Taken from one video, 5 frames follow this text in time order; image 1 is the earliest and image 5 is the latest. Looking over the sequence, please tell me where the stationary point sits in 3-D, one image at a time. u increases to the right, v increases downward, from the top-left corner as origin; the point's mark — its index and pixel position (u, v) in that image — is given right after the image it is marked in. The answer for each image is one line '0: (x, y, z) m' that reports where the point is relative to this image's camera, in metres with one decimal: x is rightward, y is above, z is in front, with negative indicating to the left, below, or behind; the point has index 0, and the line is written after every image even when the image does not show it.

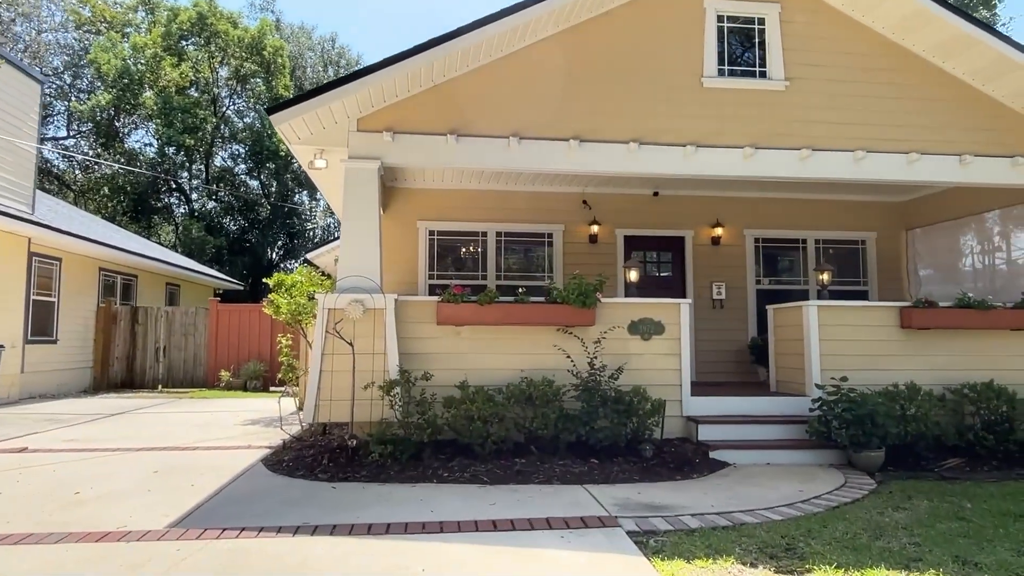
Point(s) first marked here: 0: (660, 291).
0: (+2.0, -0.1, +9.2) m
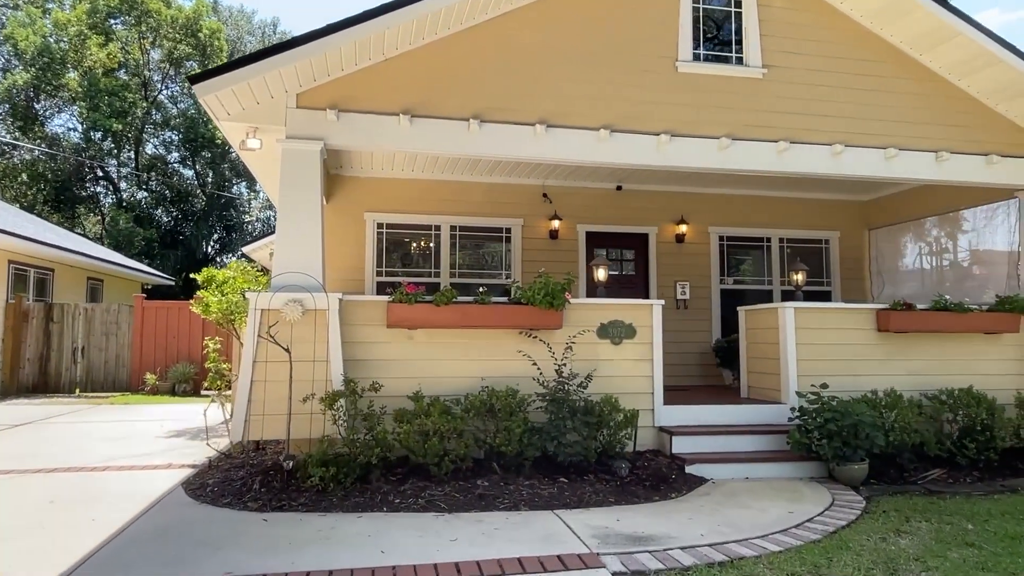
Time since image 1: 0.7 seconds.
0: (+1.4, 0.0, +8.7) m
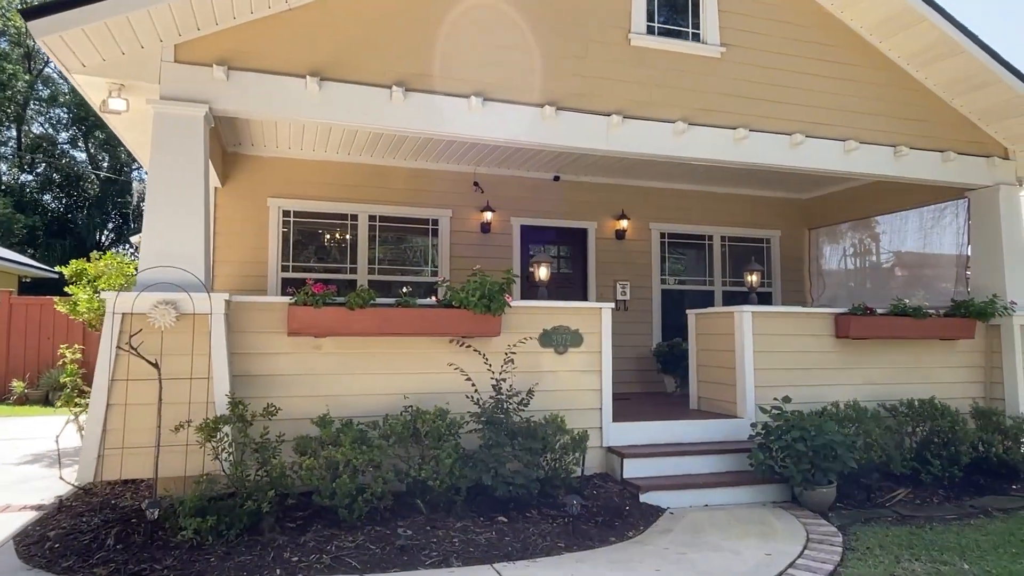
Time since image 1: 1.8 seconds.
0: (+0.6, 0.0, +8.0) m
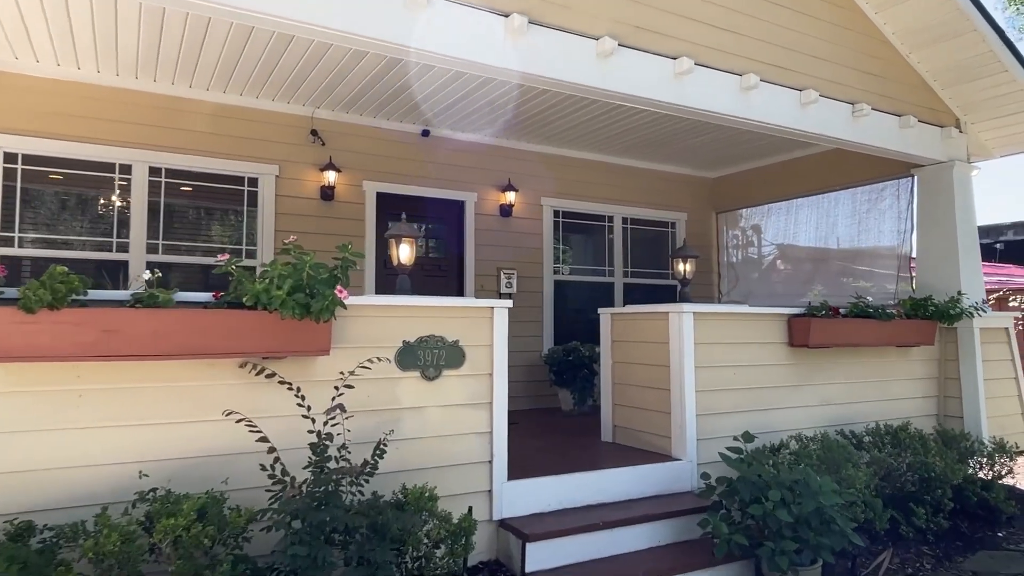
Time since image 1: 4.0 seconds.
0: (-0.8, +0.1, +6.2) m
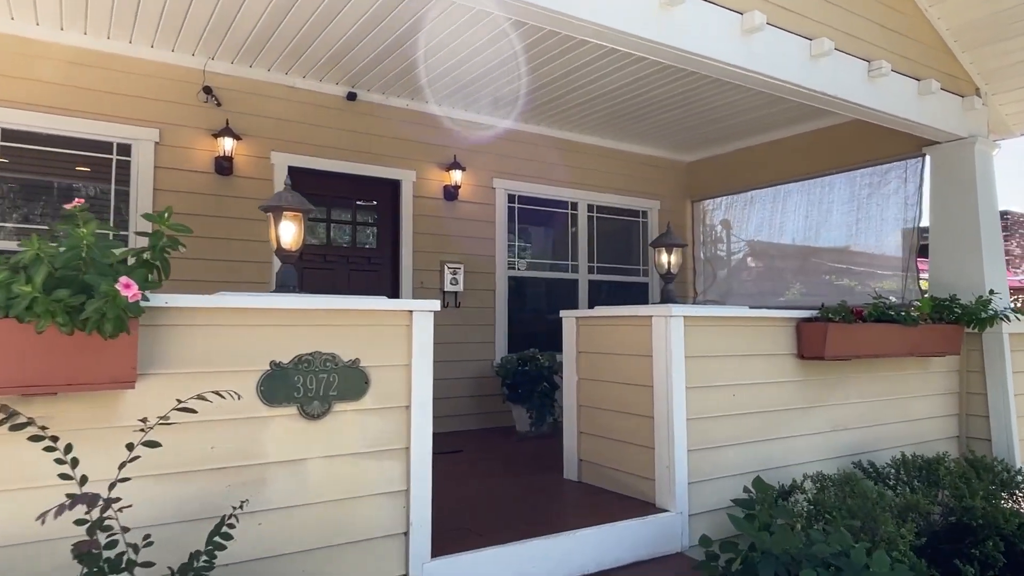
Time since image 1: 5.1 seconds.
0: (-1.2, +0.1, +5.1) m
